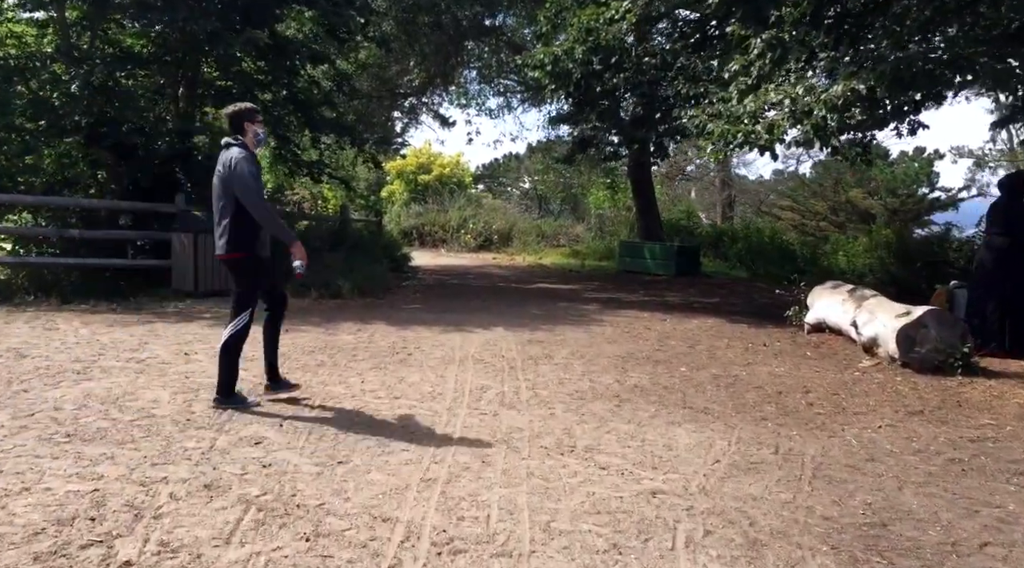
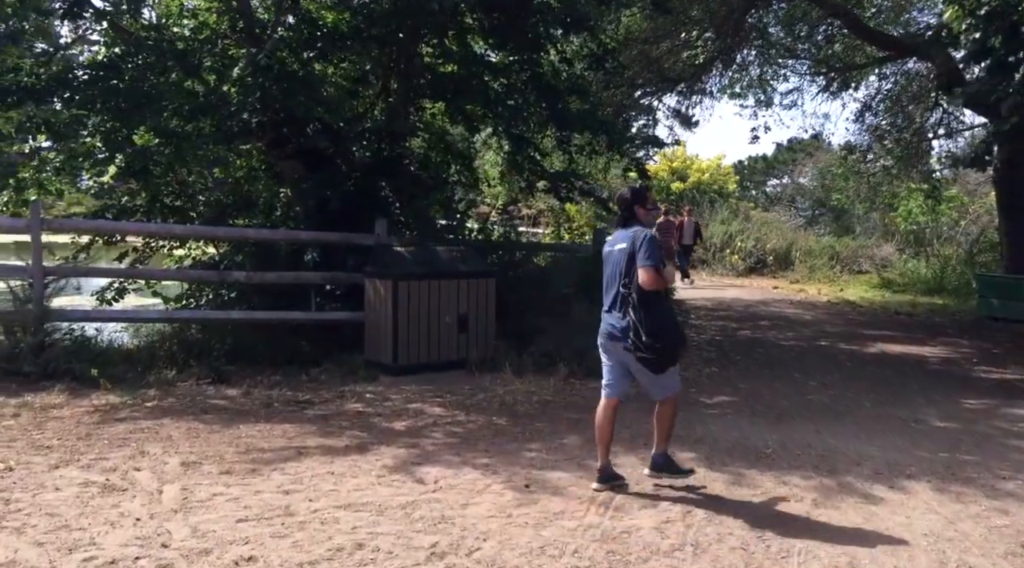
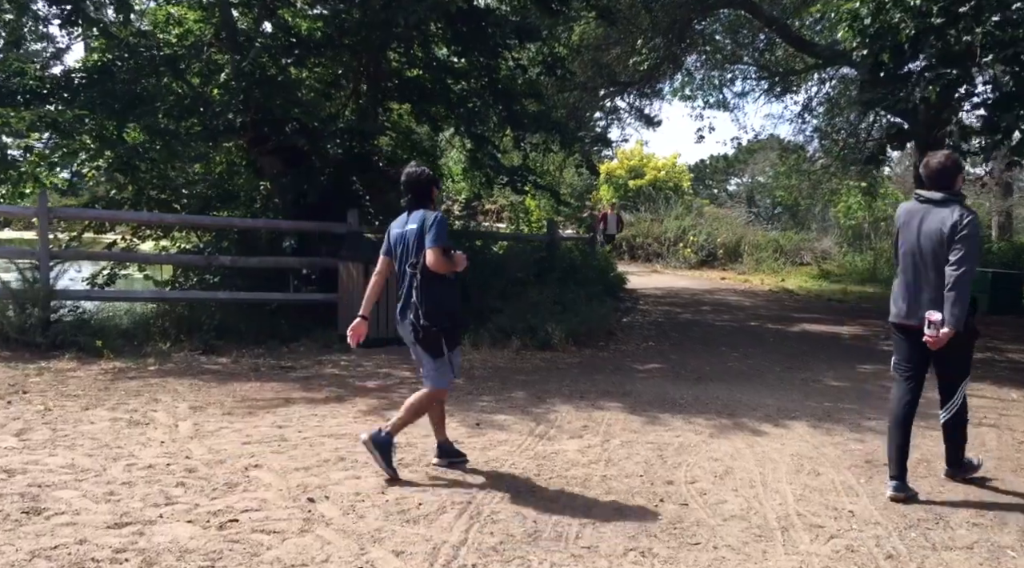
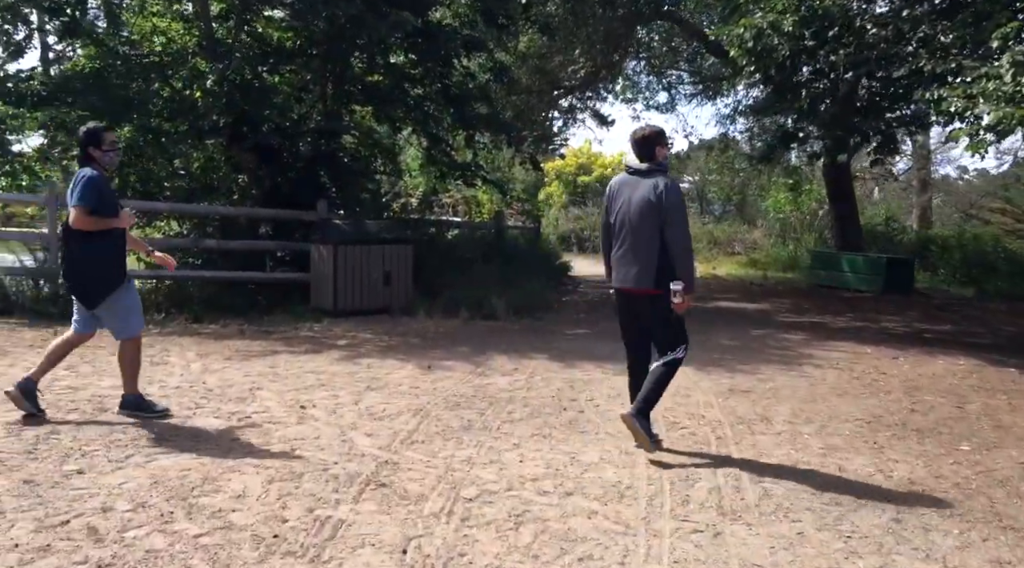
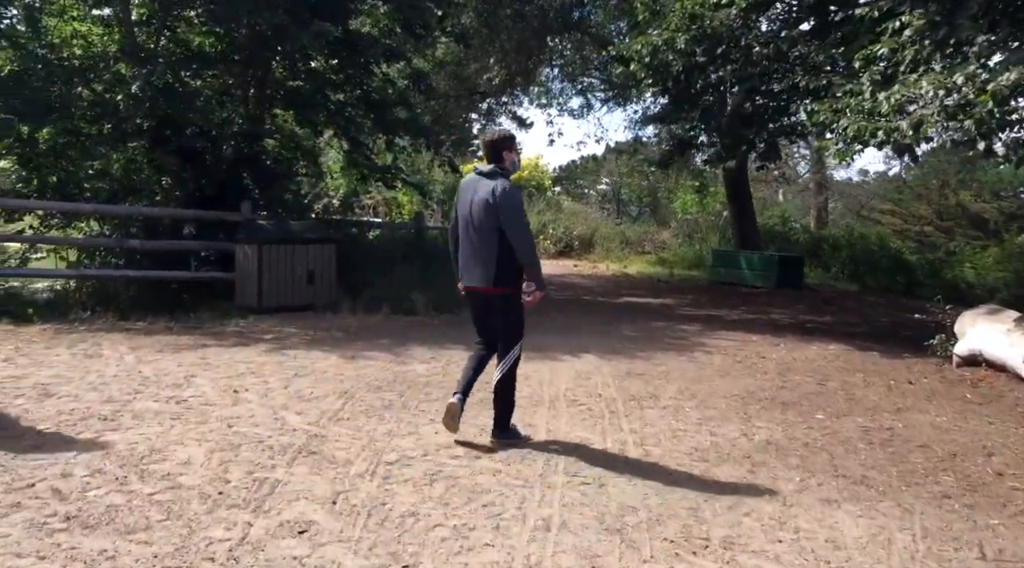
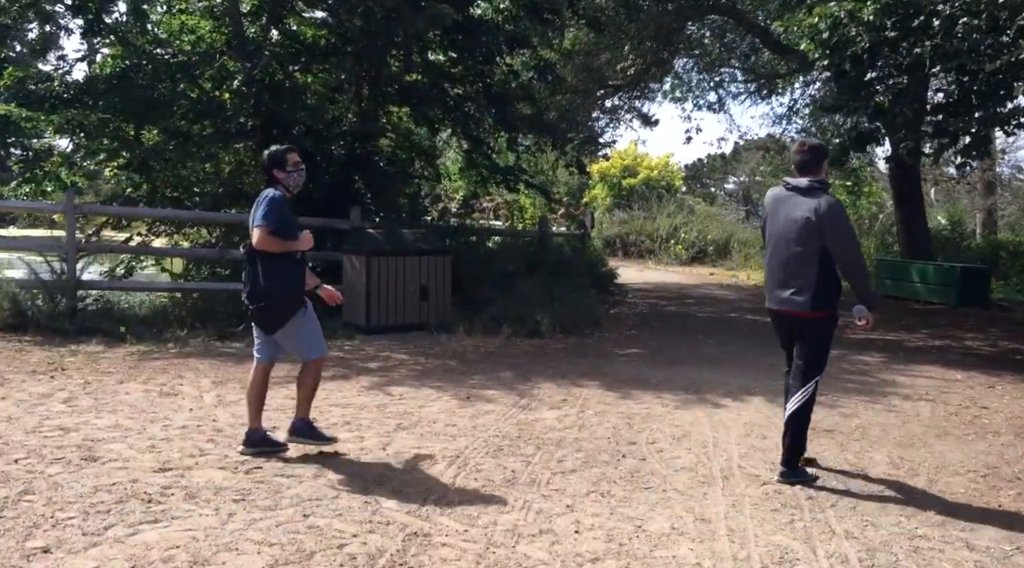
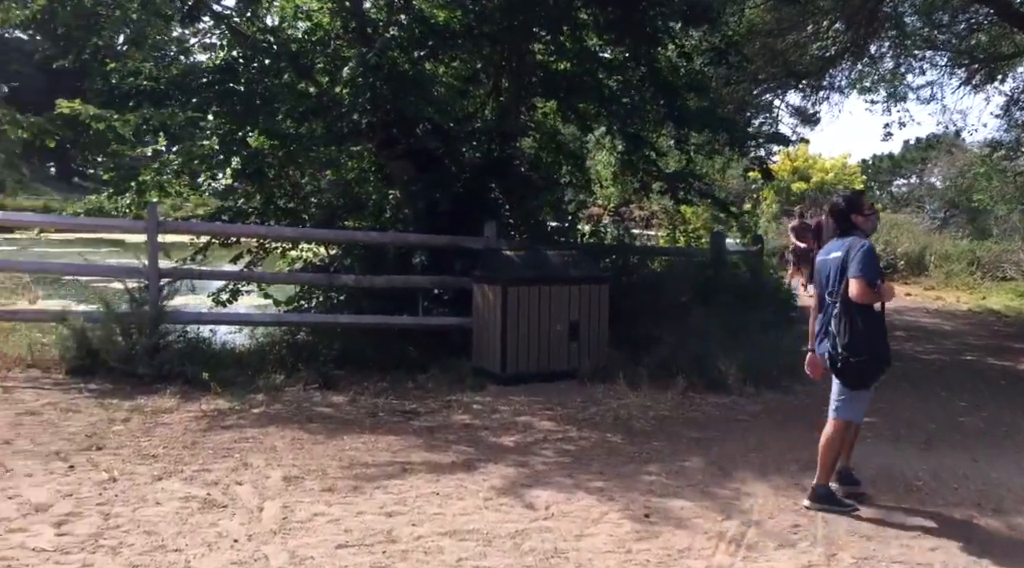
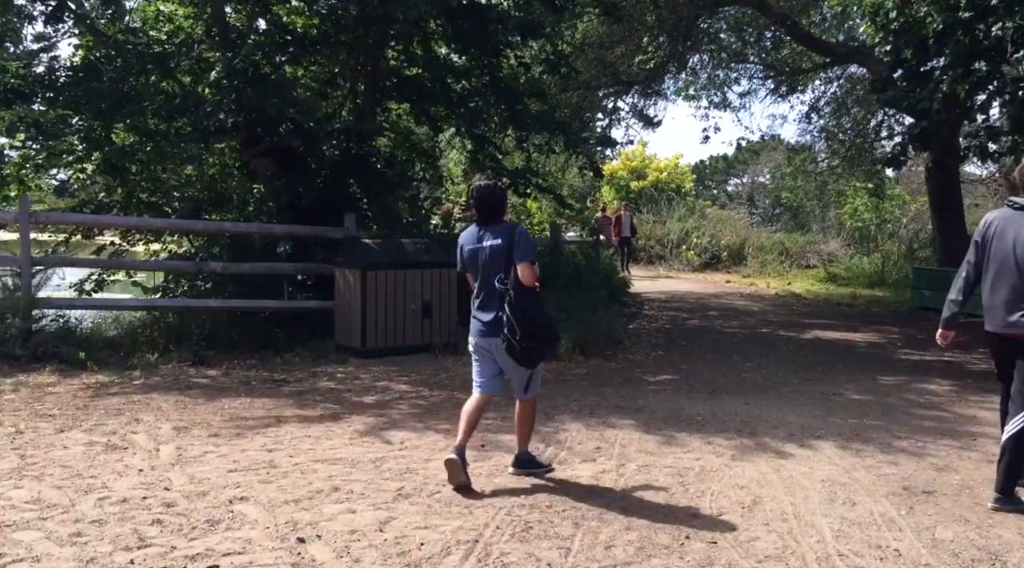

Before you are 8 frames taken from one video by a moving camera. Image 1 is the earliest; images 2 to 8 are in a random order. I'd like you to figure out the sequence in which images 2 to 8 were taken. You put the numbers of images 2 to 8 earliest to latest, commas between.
5, 4, 6, 3, 8, 2, 7
